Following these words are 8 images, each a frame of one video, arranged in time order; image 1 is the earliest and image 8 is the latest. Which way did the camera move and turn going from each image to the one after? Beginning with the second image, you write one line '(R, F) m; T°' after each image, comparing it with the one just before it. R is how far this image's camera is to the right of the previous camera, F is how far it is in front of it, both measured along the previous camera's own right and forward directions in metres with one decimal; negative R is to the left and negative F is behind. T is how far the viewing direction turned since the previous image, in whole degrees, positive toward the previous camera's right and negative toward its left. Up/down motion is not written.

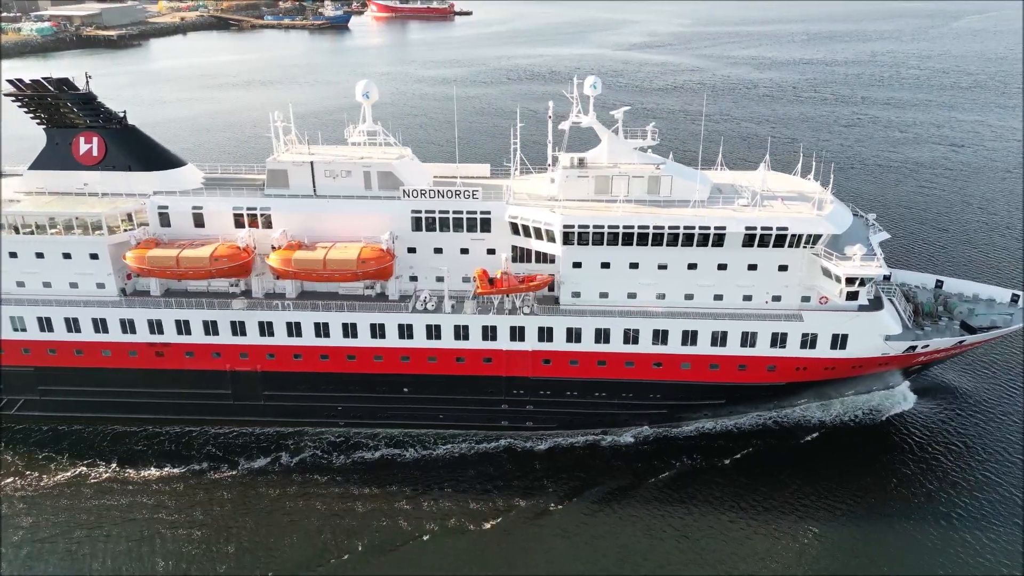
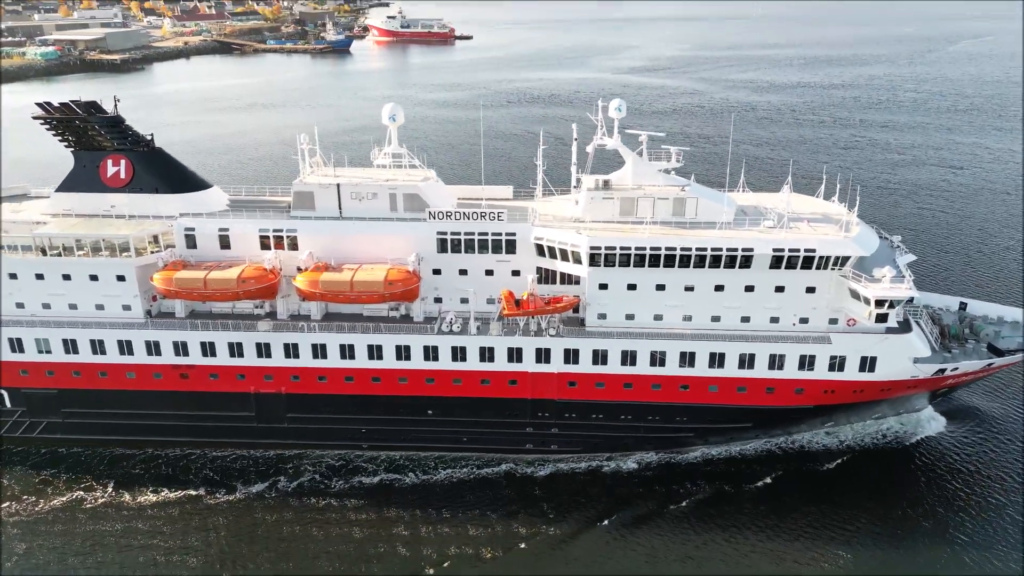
(-0.6, 0.0) m; 0°
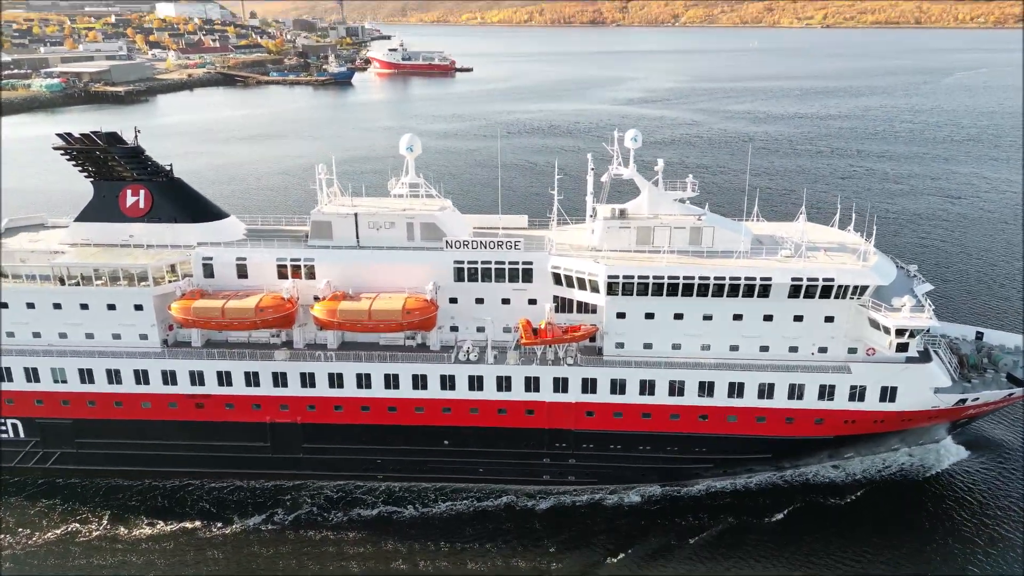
(-0.4, 0.0) m; 0°
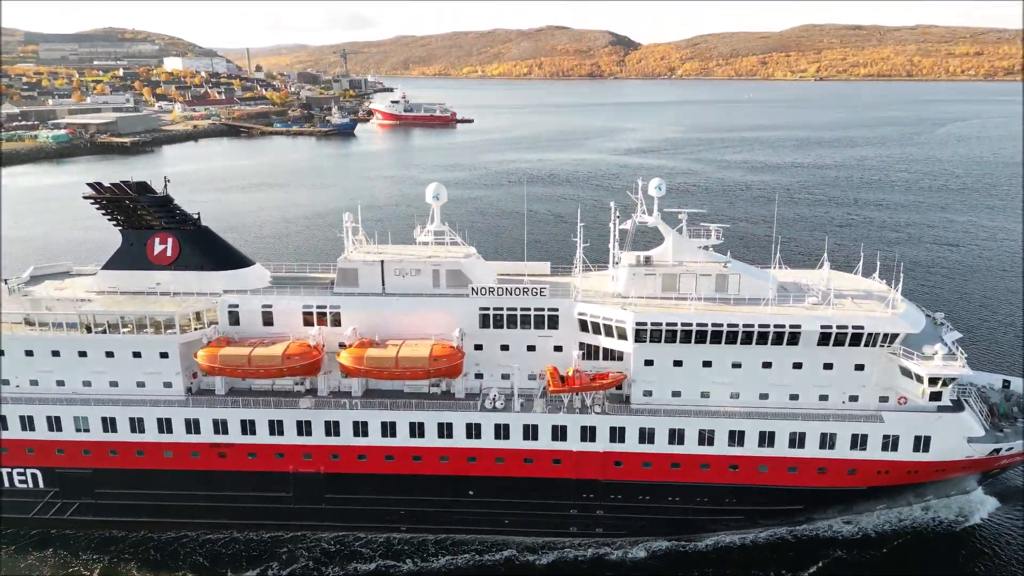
(-0.7, 0.0) m; 0°
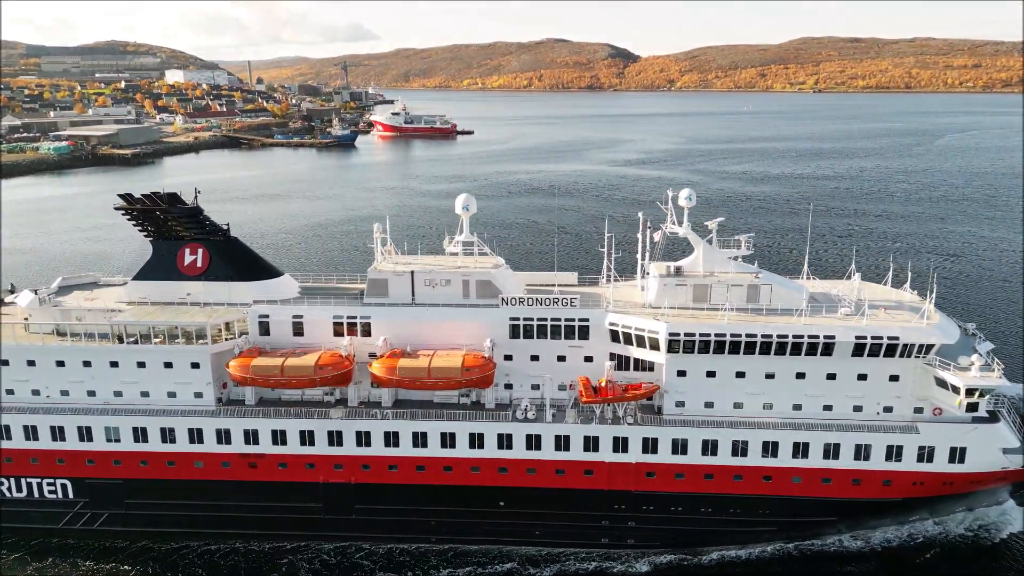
(-0.8, 0.0) m; 0°
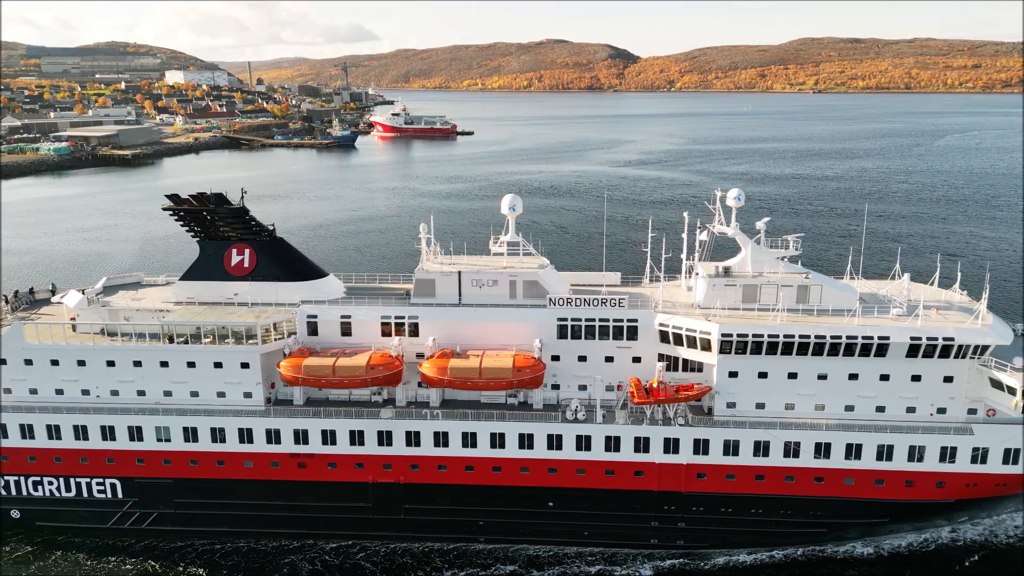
(-1.3, 0.0) m; 0°
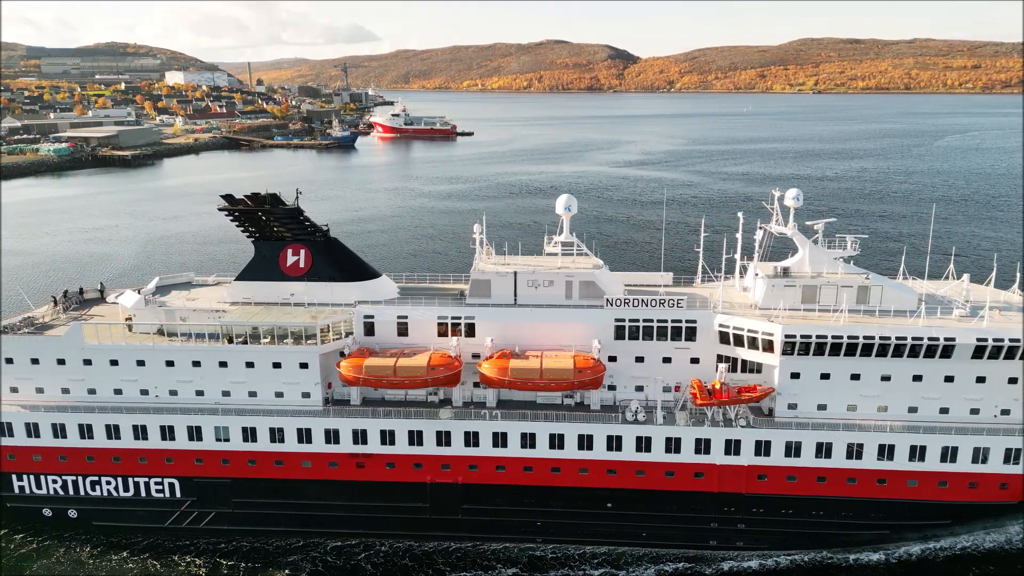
(-1.5, 0.0) m; 0°
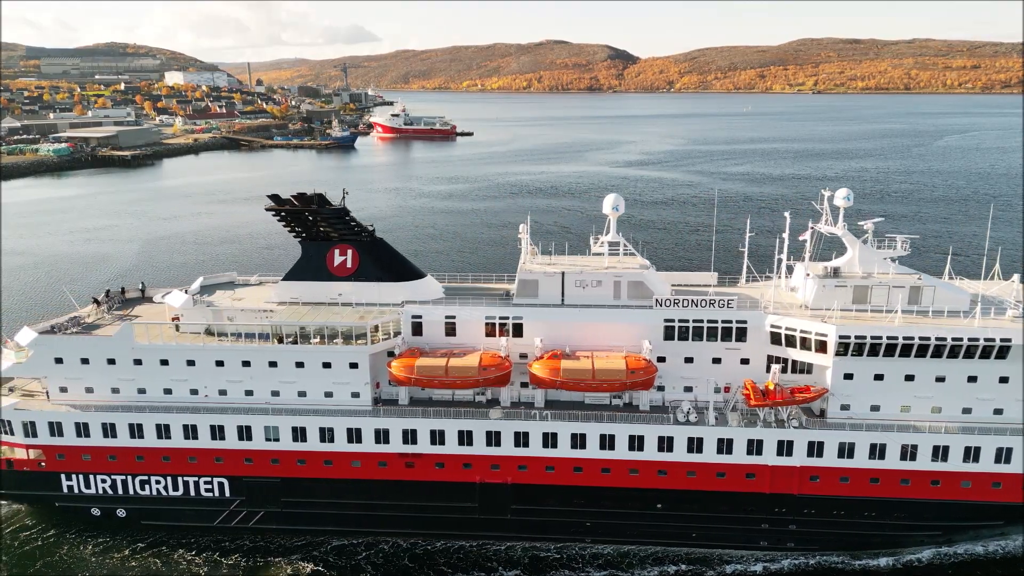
(-1.3, 0.0) m; 0°
